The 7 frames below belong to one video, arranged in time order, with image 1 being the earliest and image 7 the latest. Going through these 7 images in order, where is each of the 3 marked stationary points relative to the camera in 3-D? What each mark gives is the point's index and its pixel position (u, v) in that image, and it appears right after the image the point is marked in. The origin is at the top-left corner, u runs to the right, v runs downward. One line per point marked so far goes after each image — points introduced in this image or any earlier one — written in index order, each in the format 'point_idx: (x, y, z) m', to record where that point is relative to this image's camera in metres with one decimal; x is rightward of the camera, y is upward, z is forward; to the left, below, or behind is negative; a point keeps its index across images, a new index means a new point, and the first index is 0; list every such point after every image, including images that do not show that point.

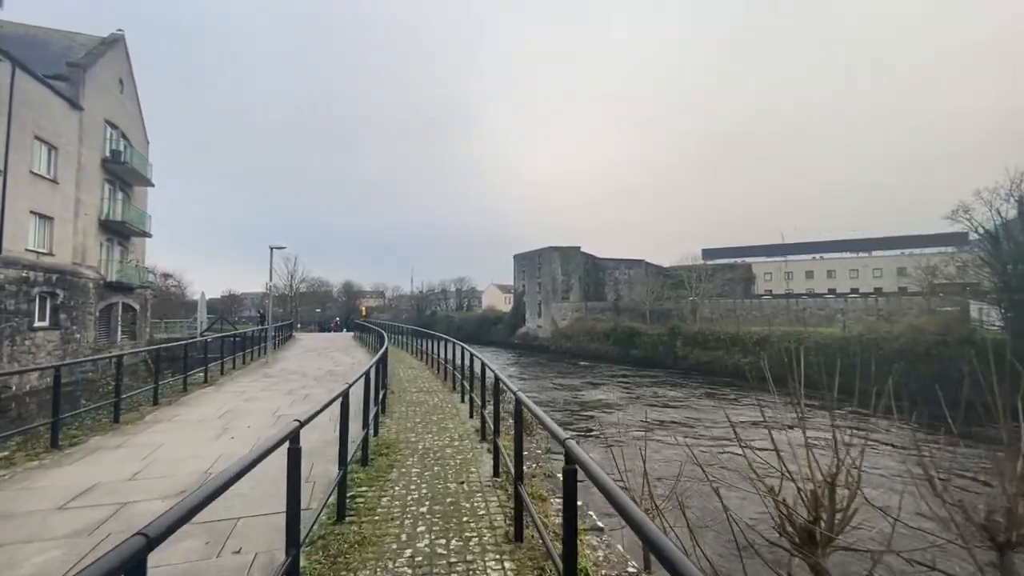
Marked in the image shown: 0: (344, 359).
0: (-4.0, -1.7, +11.7) m
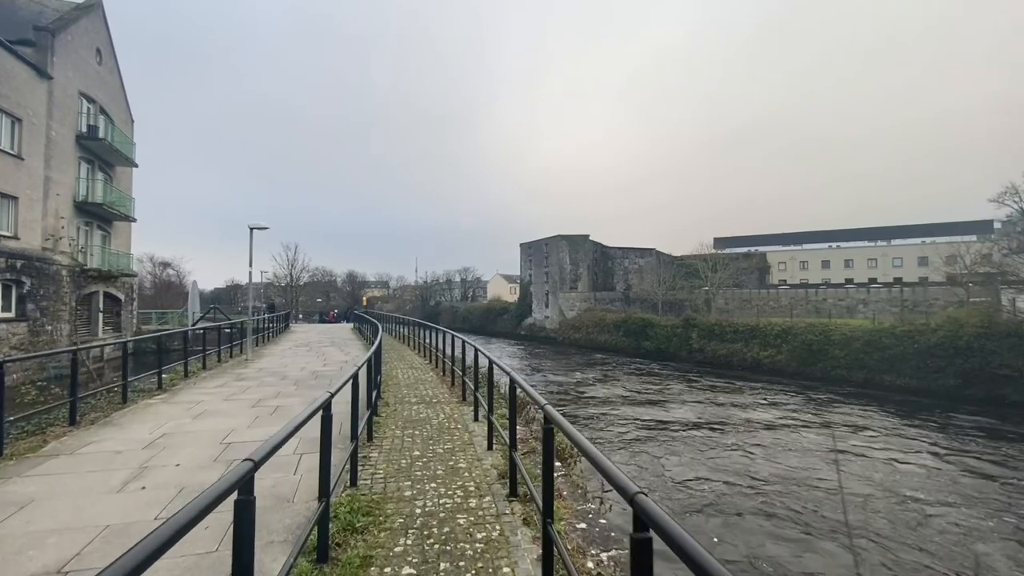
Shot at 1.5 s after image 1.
0: (-3.7, -1.4, +10.4) m
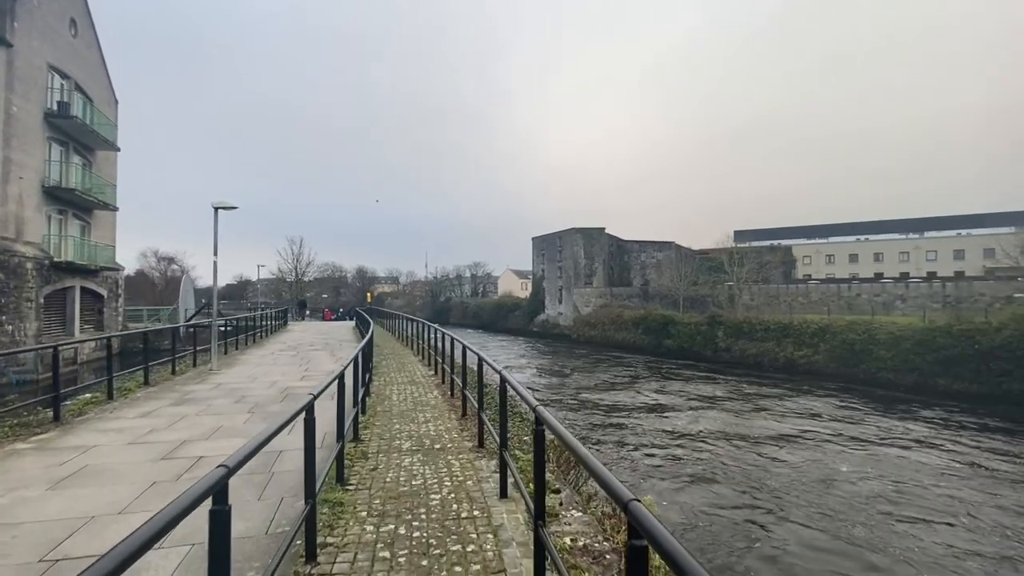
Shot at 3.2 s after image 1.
0: (-3.3, -1.3, +8.6) m
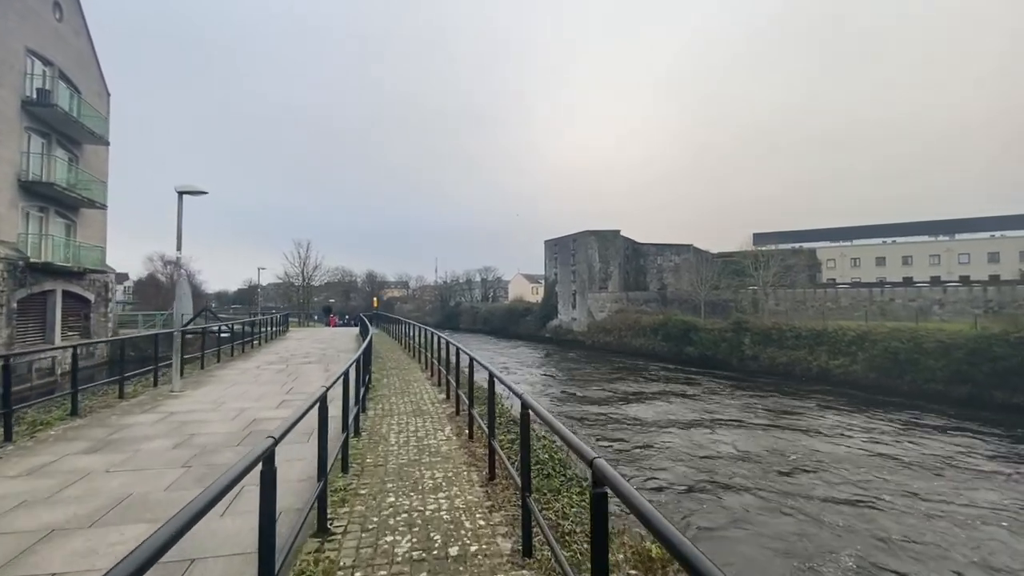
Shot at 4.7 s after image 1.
0: (-2.9, -1.3, +7.2) m
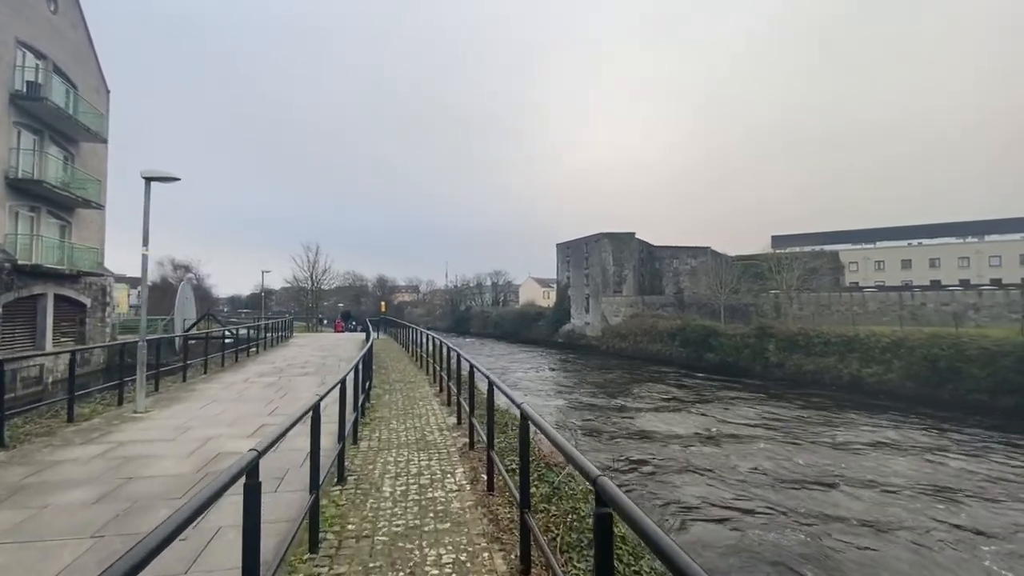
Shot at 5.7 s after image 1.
0: (-2.7, -1.4, +6.3) m
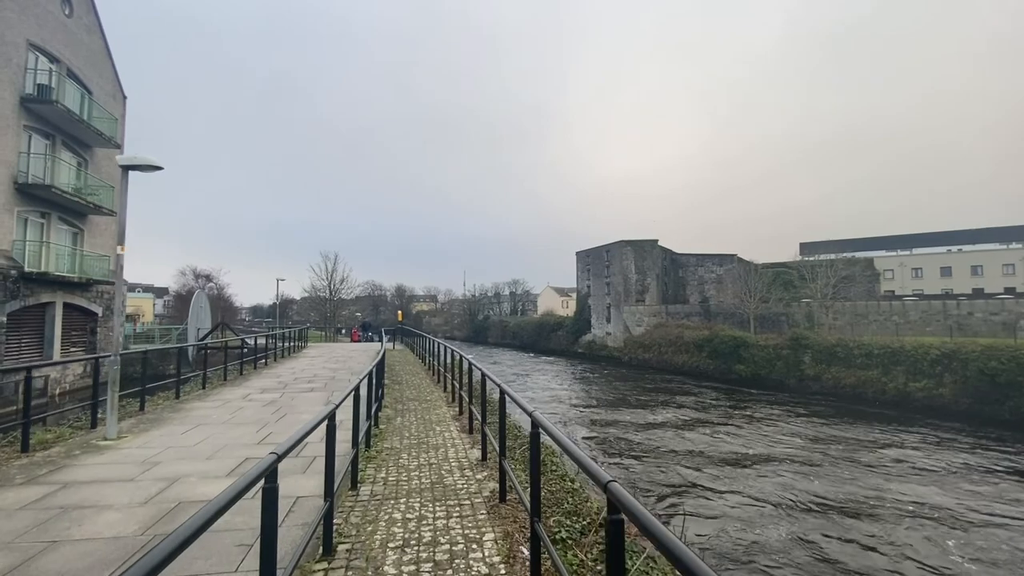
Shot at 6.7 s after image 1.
0: (-2.3, -1.4, +5.5) m
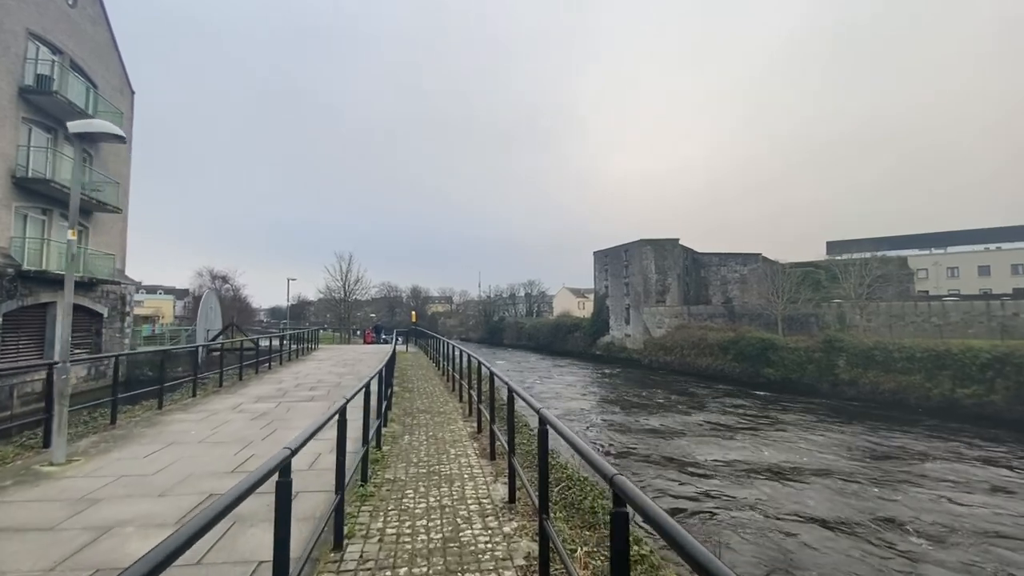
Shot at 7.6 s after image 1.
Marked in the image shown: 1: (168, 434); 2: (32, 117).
0: (-2.0, -1.4, +4.7) m
1: (-3.2, -1.3, +4.6) m
2: (-11.7, +4.2, +12.1) m
